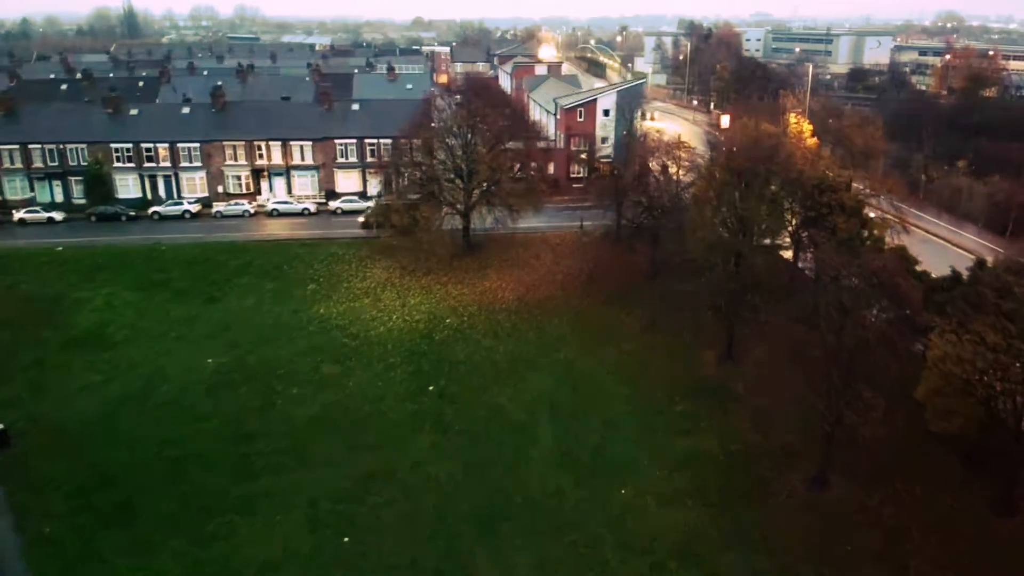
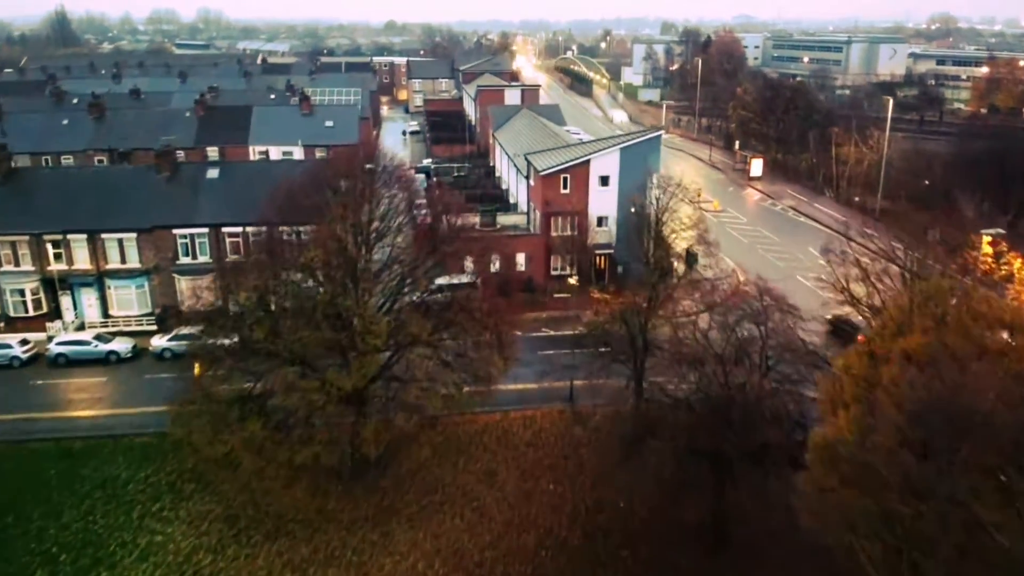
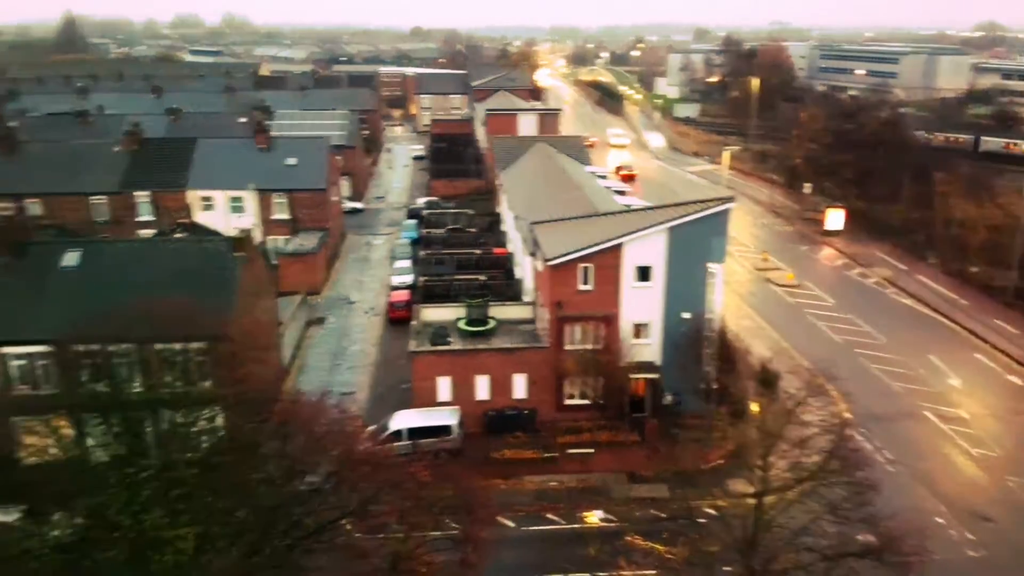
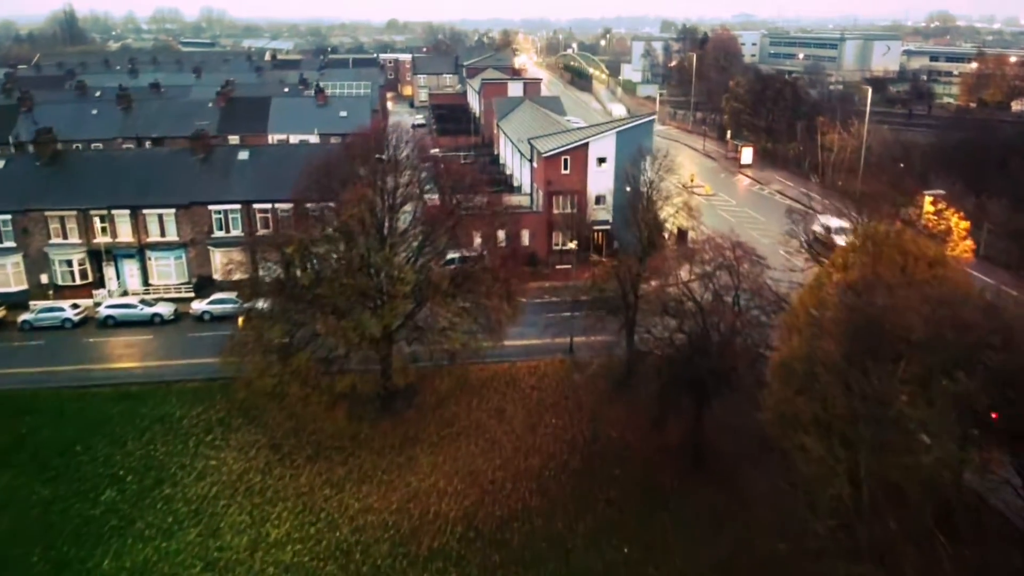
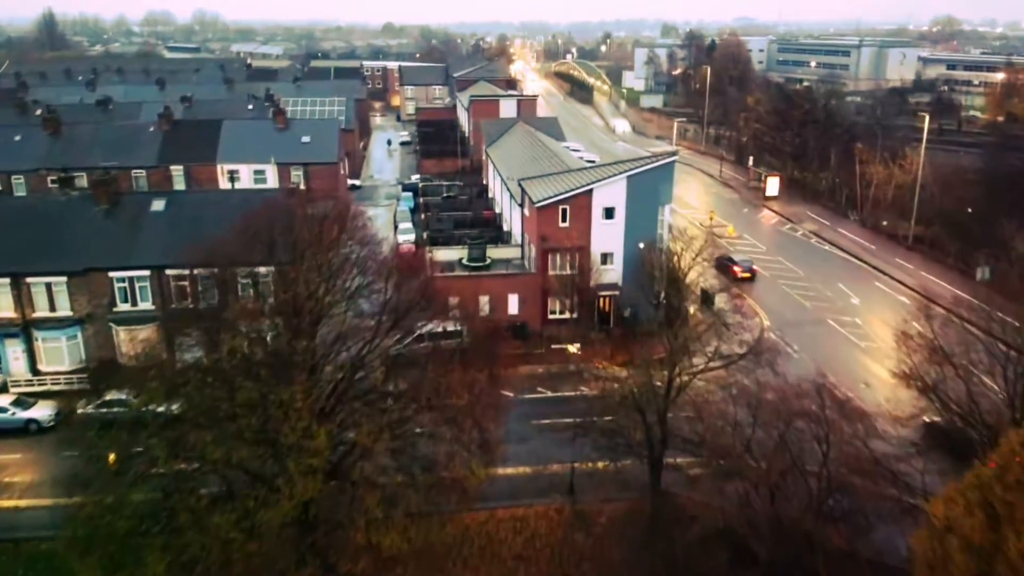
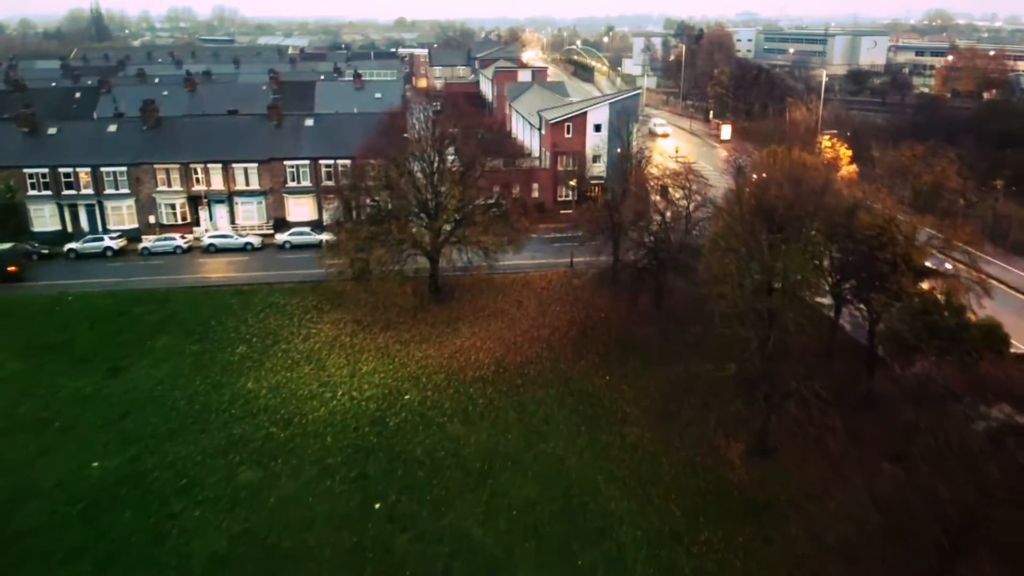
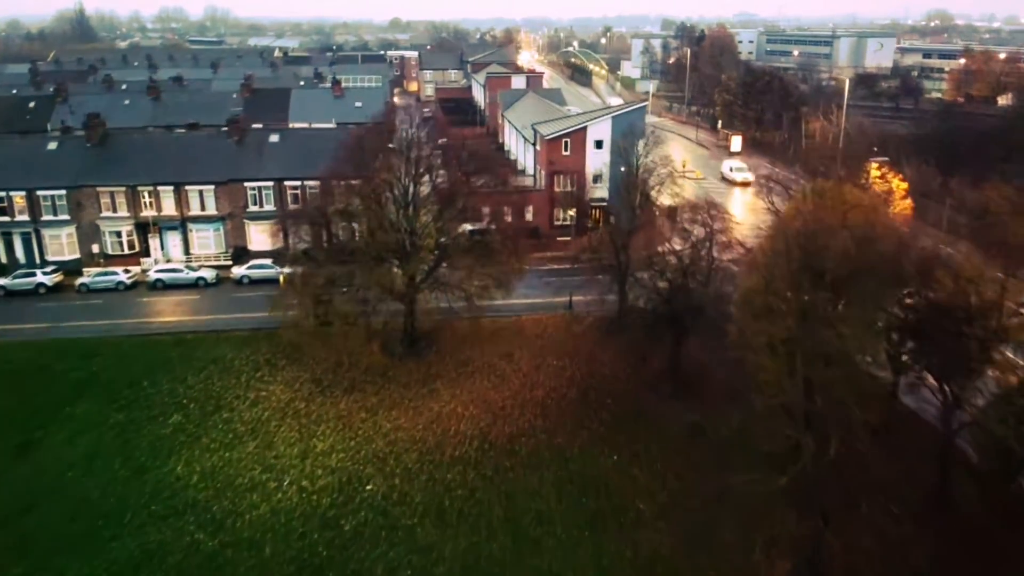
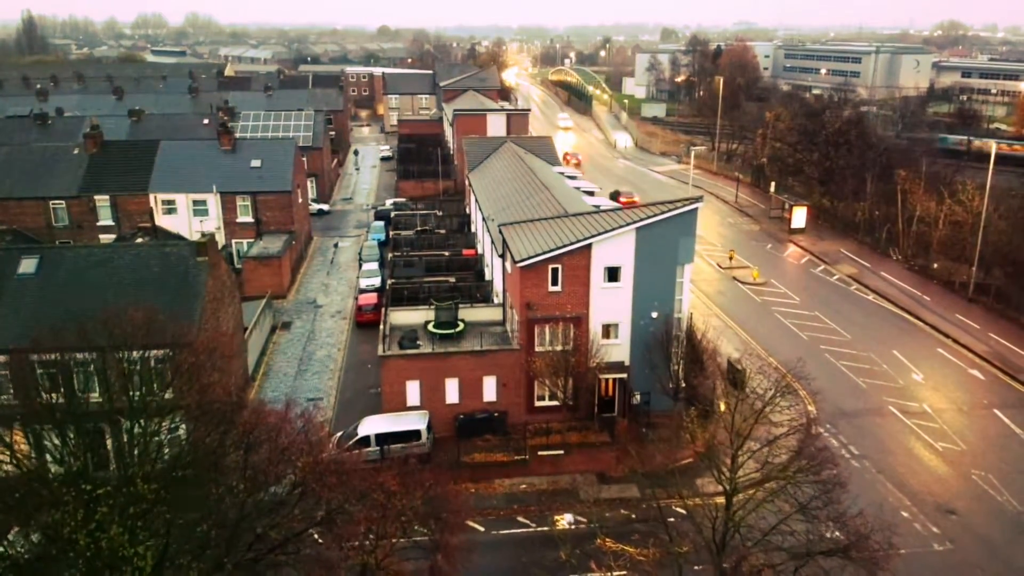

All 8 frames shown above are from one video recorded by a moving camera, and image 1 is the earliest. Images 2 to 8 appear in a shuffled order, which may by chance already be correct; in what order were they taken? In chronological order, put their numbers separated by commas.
6, 7, 4, 2, 5, 8, 3
